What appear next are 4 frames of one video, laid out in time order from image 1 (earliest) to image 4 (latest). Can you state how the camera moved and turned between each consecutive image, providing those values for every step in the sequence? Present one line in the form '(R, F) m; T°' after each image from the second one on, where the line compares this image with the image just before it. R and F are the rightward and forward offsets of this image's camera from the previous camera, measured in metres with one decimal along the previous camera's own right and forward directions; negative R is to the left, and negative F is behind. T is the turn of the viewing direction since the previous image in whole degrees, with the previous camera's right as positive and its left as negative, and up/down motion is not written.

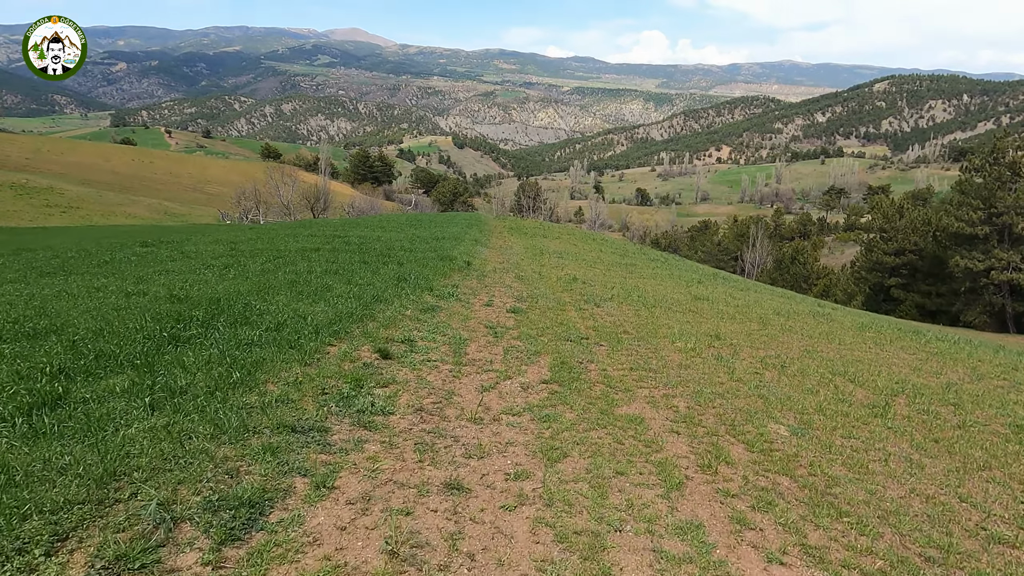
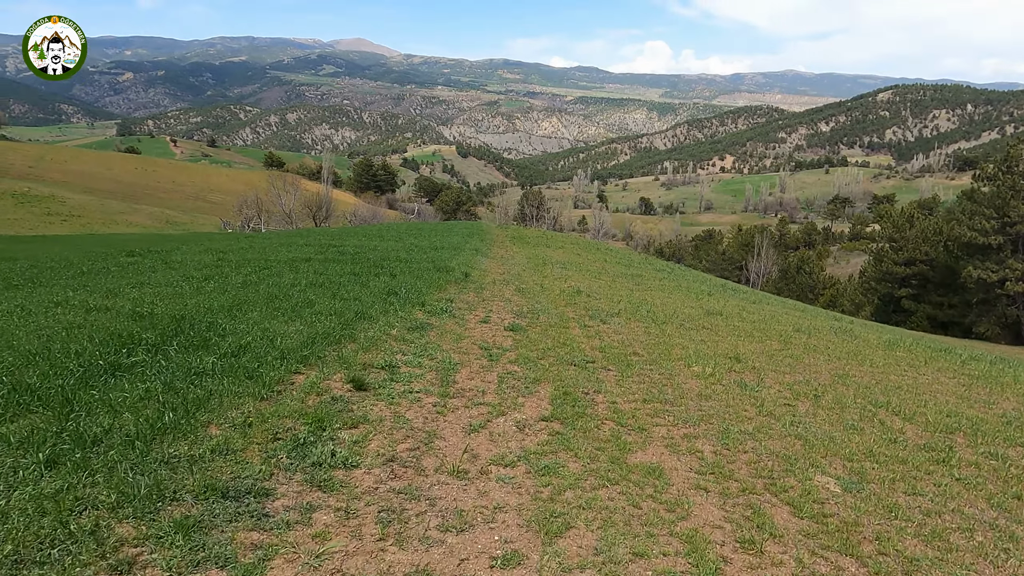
(+0.1, +1.2) m; 0°
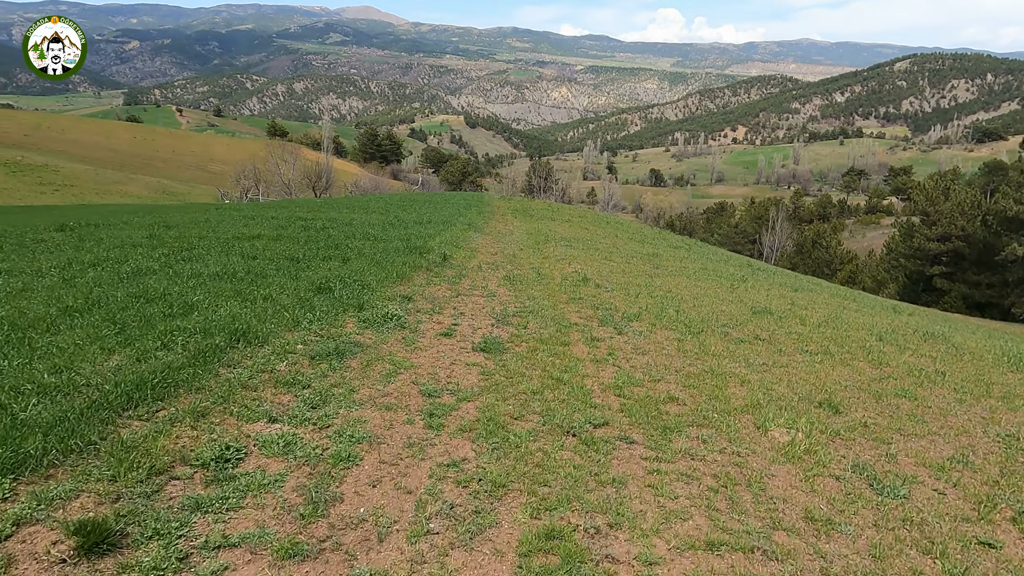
(+0.5, +4.2) m; -1°
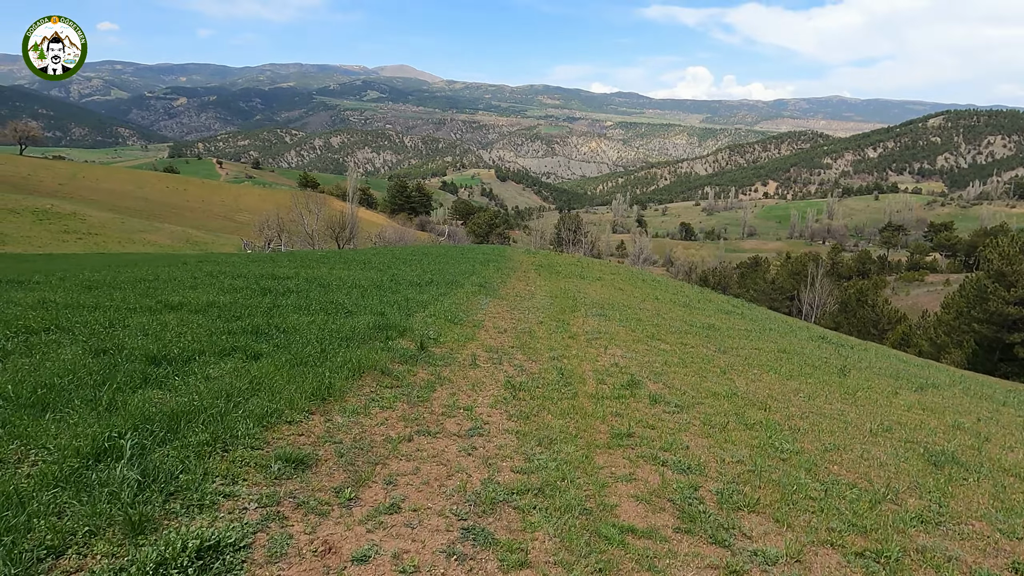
(+0.3, +5.5) m; -2°
